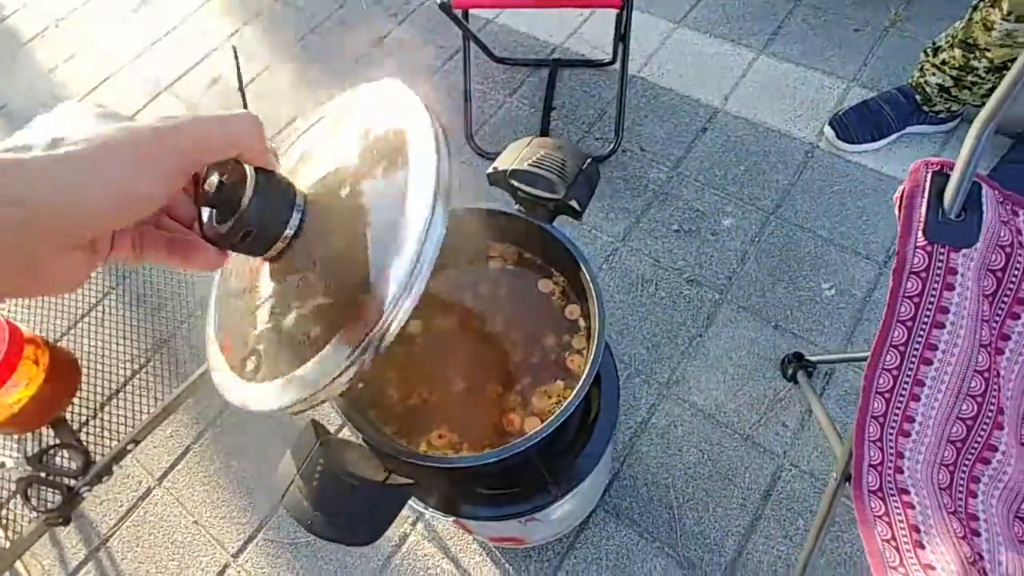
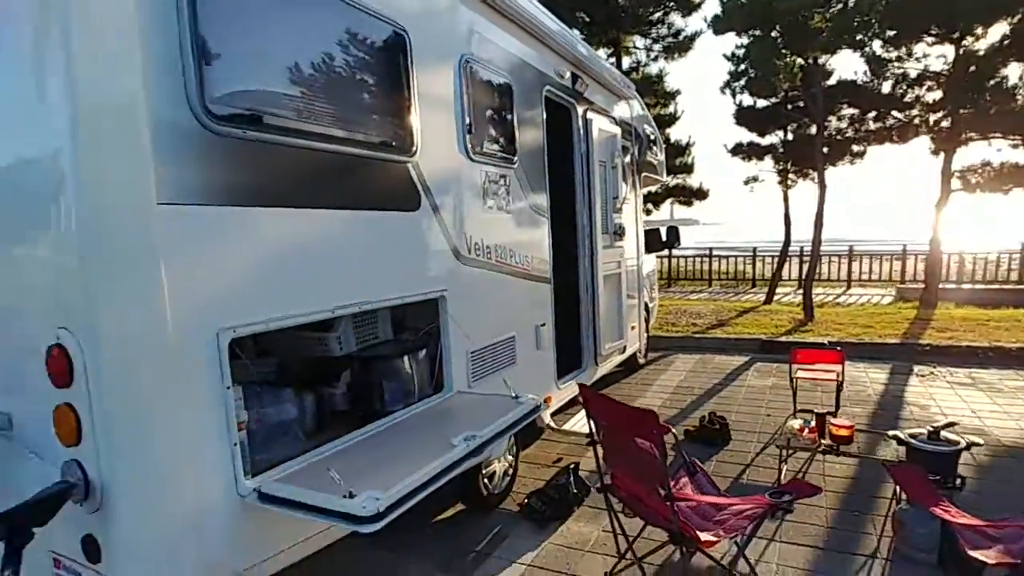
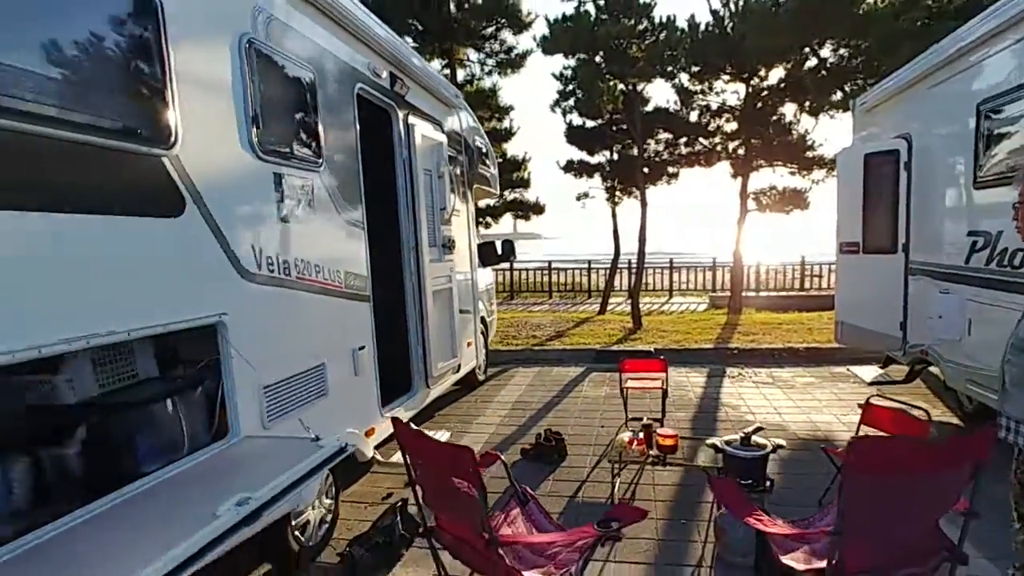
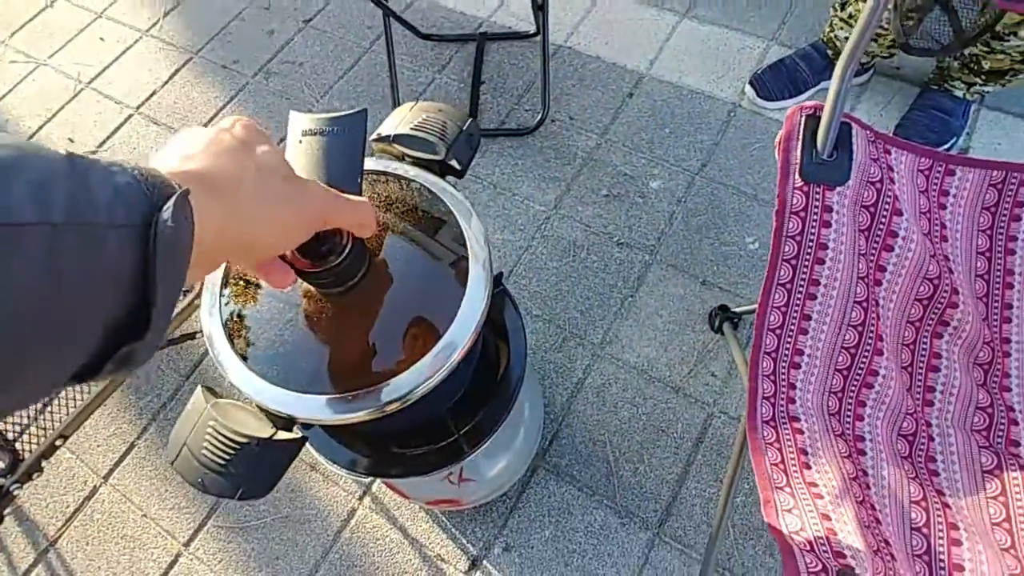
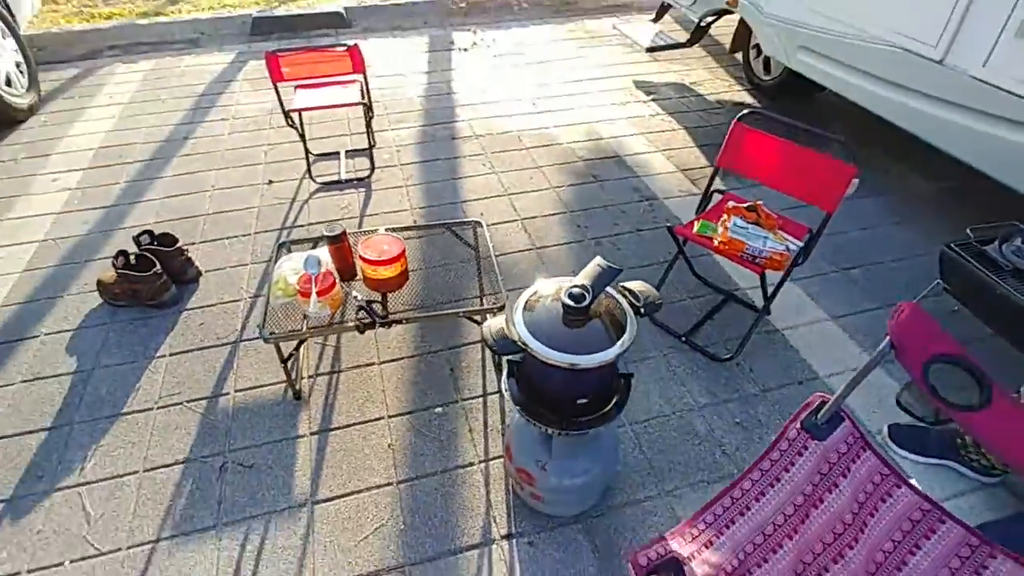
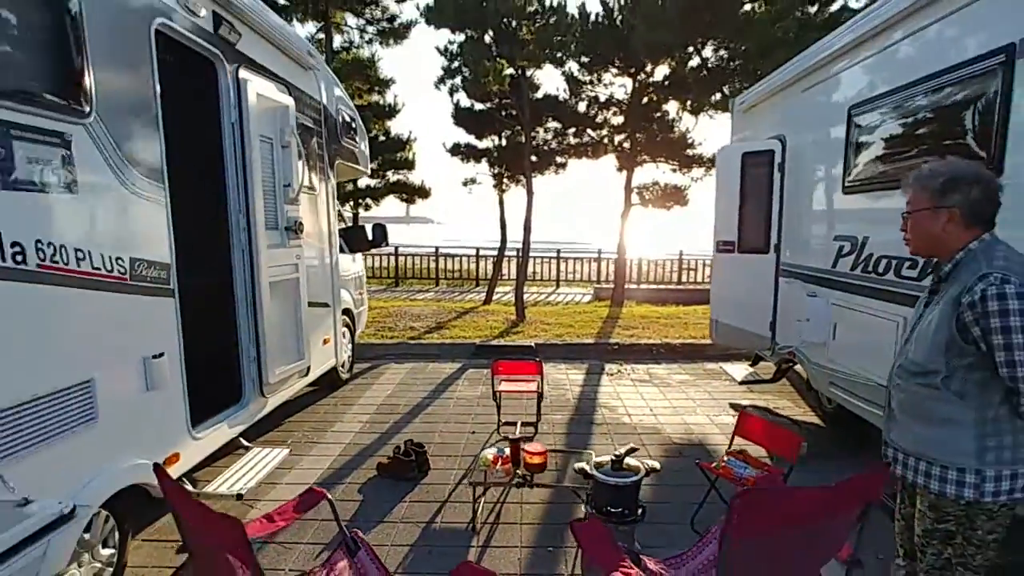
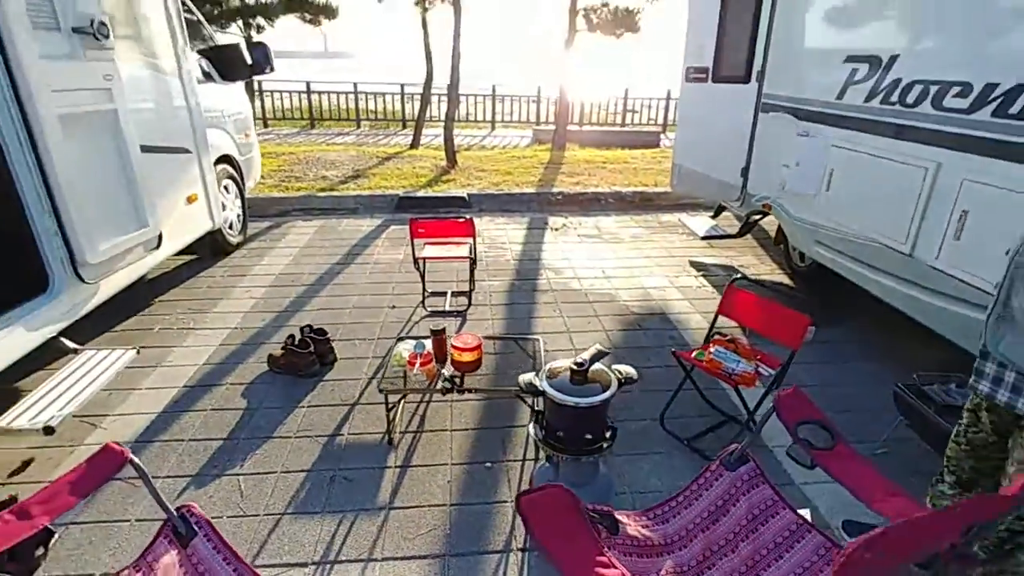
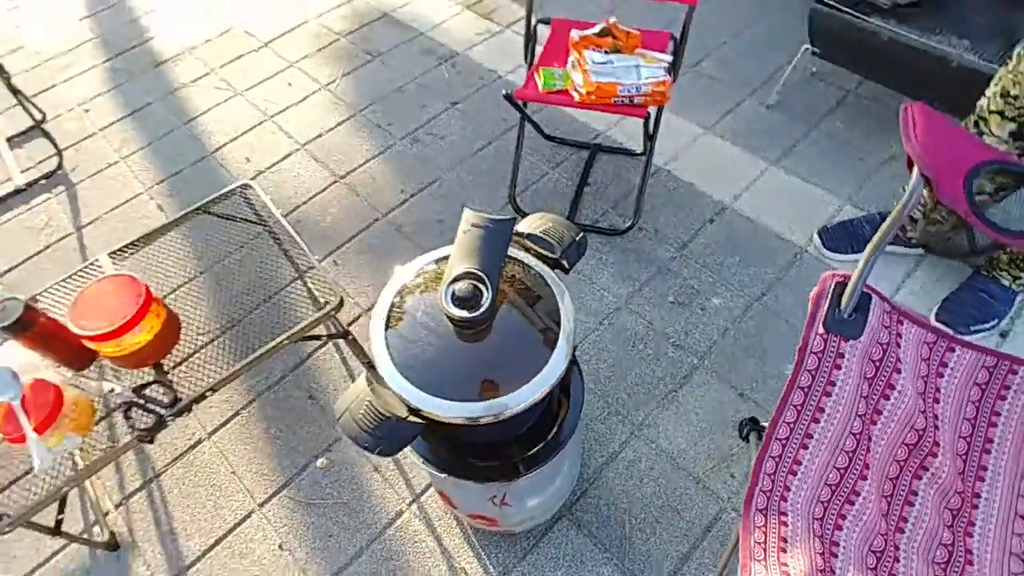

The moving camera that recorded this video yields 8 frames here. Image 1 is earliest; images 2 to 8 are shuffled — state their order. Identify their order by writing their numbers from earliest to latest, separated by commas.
4, 8, 5, 7, 6, 3, 2
